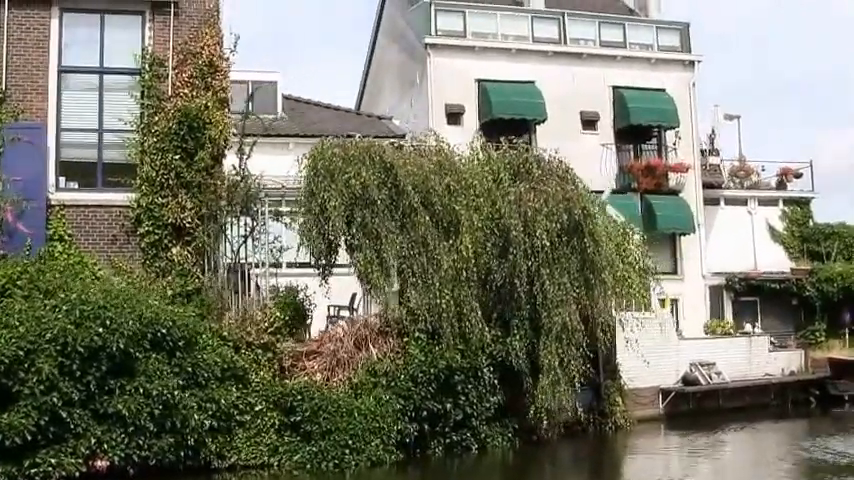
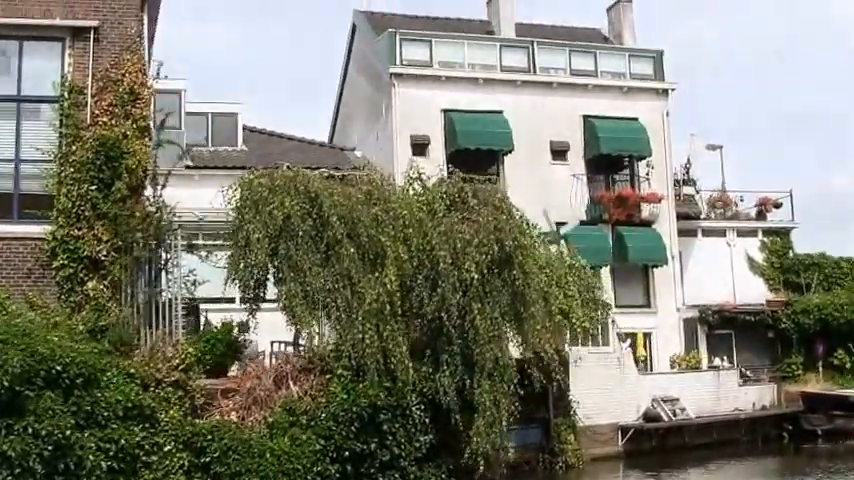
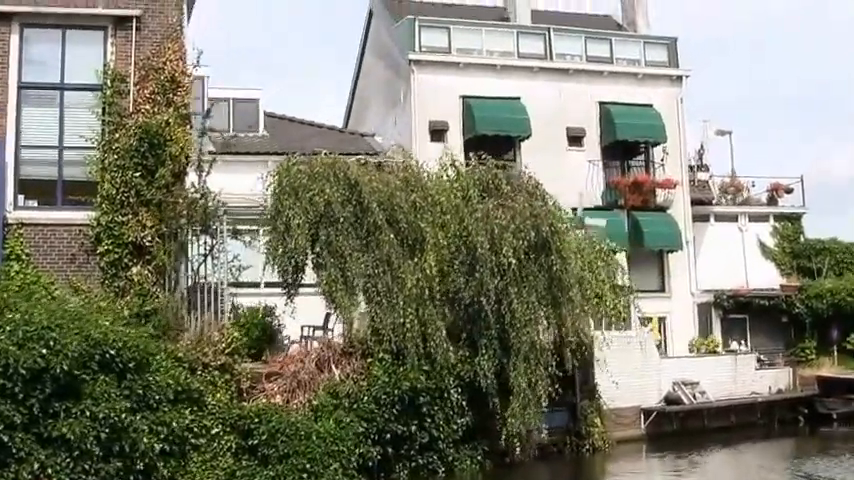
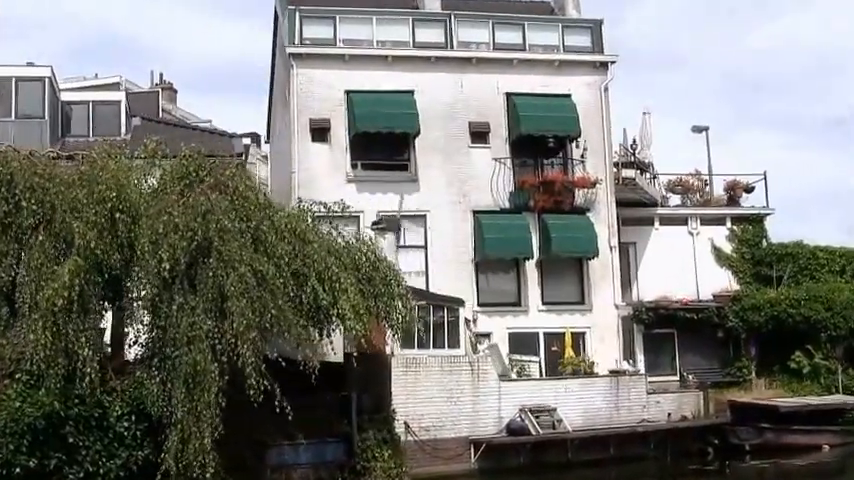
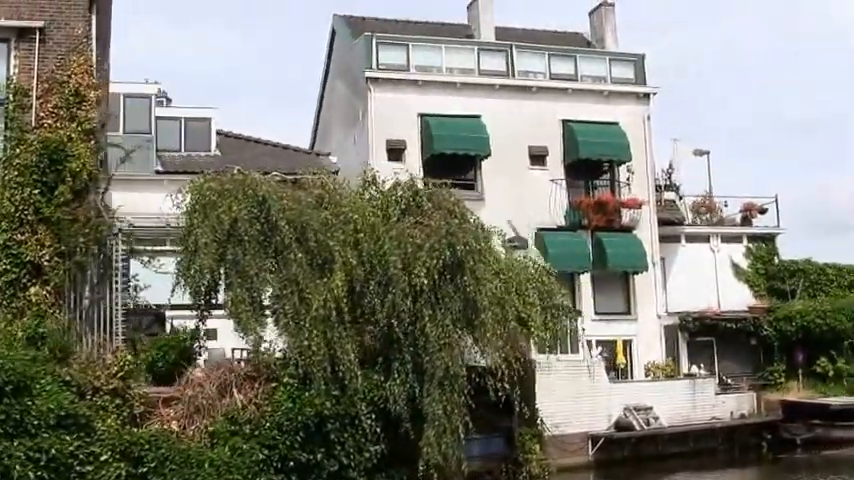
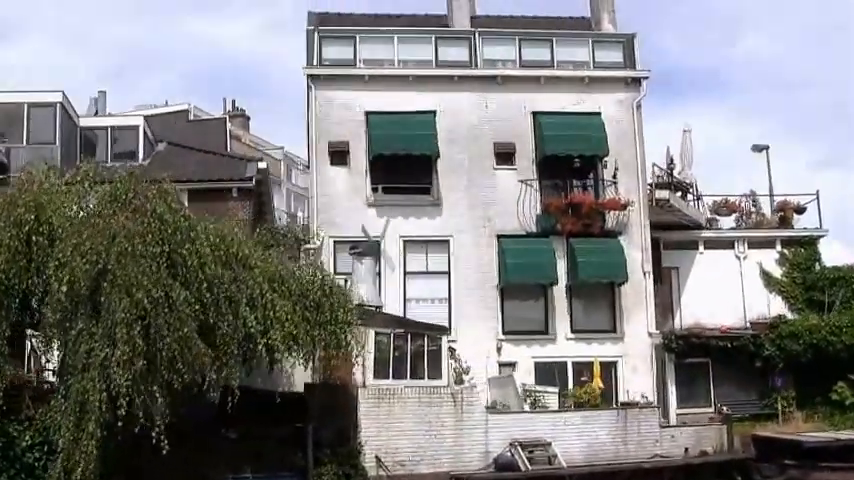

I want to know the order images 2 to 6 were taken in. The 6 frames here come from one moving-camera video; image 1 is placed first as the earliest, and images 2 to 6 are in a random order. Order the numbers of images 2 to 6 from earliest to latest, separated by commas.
3, 2, 5, 4, 6
